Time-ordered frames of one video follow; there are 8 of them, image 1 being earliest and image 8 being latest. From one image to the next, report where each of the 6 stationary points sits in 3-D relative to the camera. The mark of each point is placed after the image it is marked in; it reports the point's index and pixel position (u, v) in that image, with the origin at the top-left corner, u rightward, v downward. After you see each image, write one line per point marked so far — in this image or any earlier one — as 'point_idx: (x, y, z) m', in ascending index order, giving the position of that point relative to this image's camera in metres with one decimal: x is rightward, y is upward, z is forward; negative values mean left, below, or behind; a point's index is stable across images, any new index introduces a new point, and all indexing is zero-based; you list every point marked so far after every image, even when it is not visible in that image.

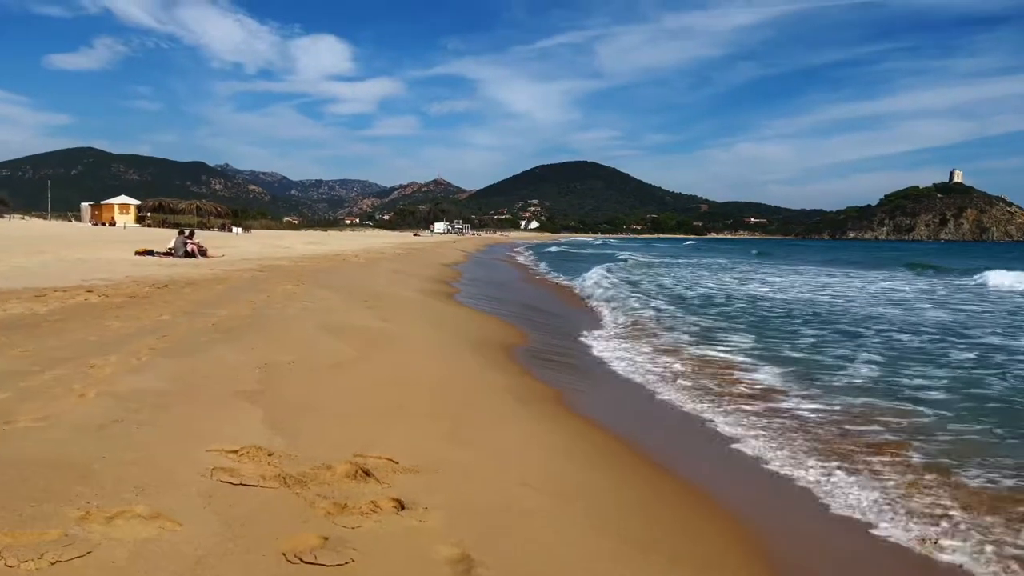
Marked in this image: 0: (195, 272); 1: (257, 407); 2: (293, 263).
0: (-7.3, +0.3, +13.9) m
1: (-2.0, -0.9, +4.6) m
2: (-6.8, +0.8, +19.0) m
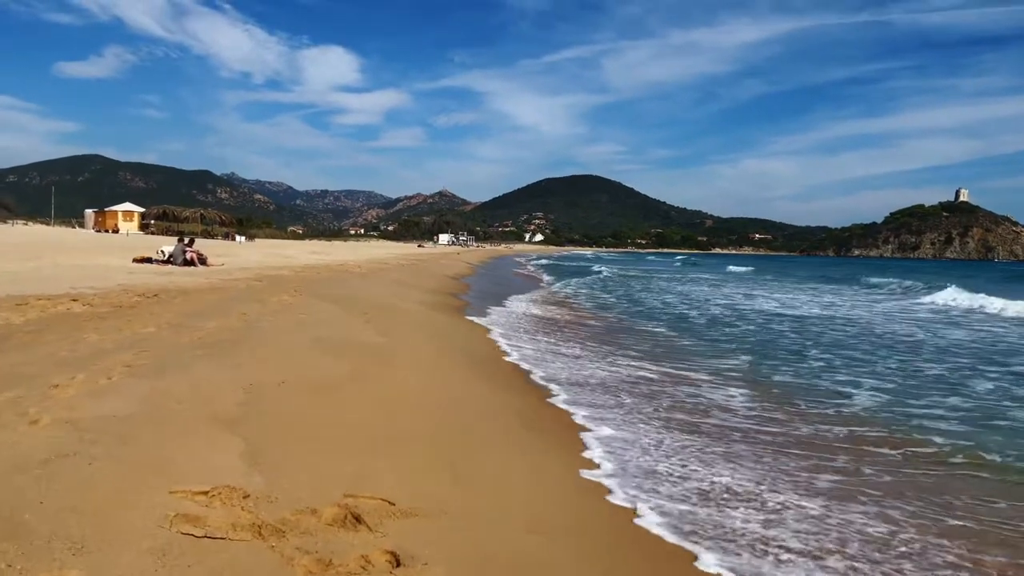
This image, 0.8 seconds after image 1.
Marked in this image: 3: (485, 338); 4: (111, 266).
0: (-7.1, +0.1, +13.4) m
1: (-1.9, -1.0, +4.1) m
2: (-6.7, +0.5, +18.5) m
3: (-0.5, -1.0, +11.3) m
4: (-11.9, +0.6, +18.0) m
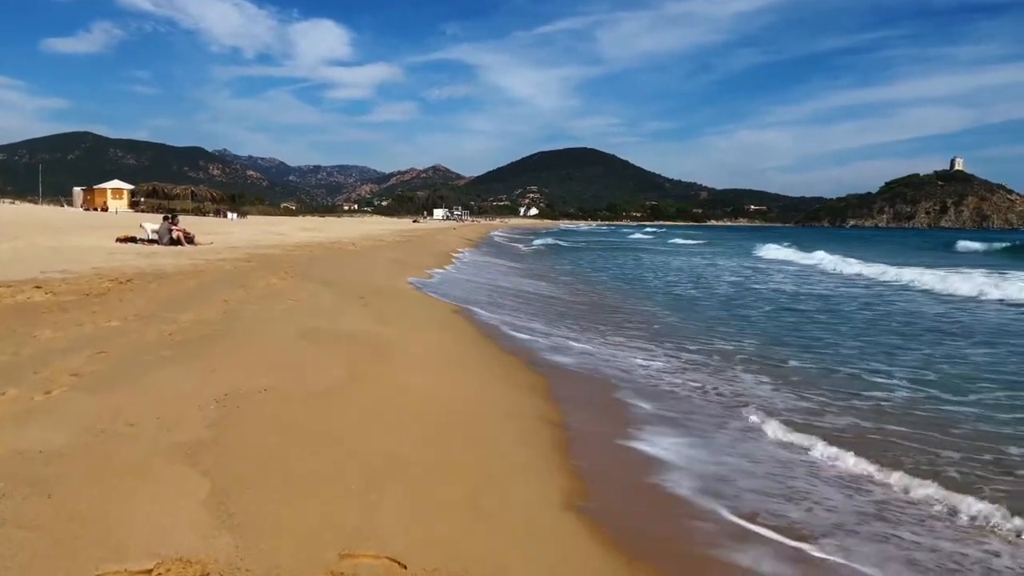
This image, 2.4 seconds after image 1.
0: (-7.0, +0.5, +12.5) m
1: (-1.7, -1.0, +3.2) m
2: (-6.6, +1.0, +17.5) m
3: (-0.3, -0.6, +10.4) m
4: (-11.8, +1.1, +16.9) m
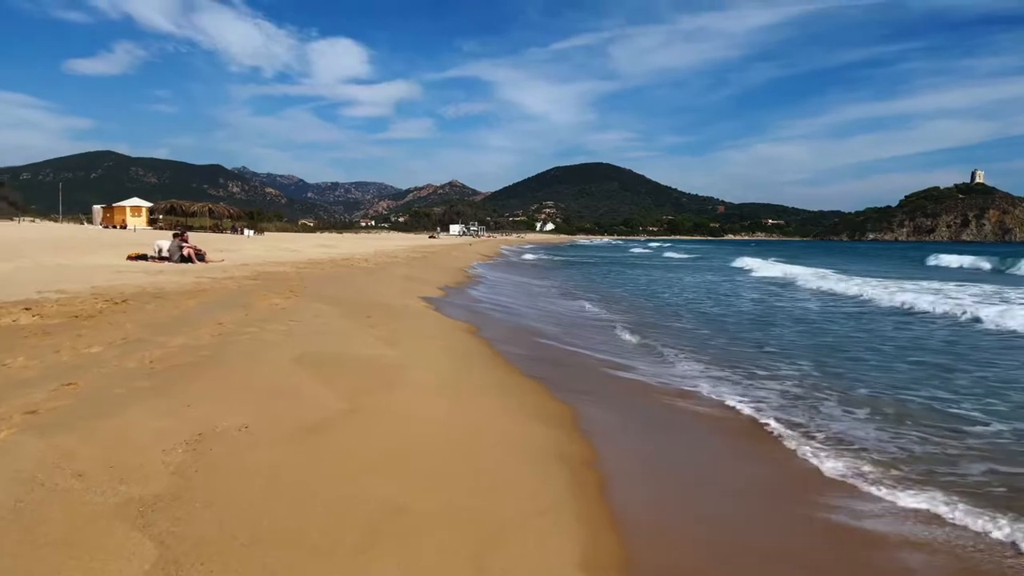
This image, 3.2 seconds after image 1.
0: (-6.7, +0.1, +12.1) m
1: (-1.6, -1.1, +2.7) m
2: (-6.1, +0.5, +17.1) m
3: (-0.1, -0.9, +9.8) m
4: (-11.4, +0.6, +16.7) m
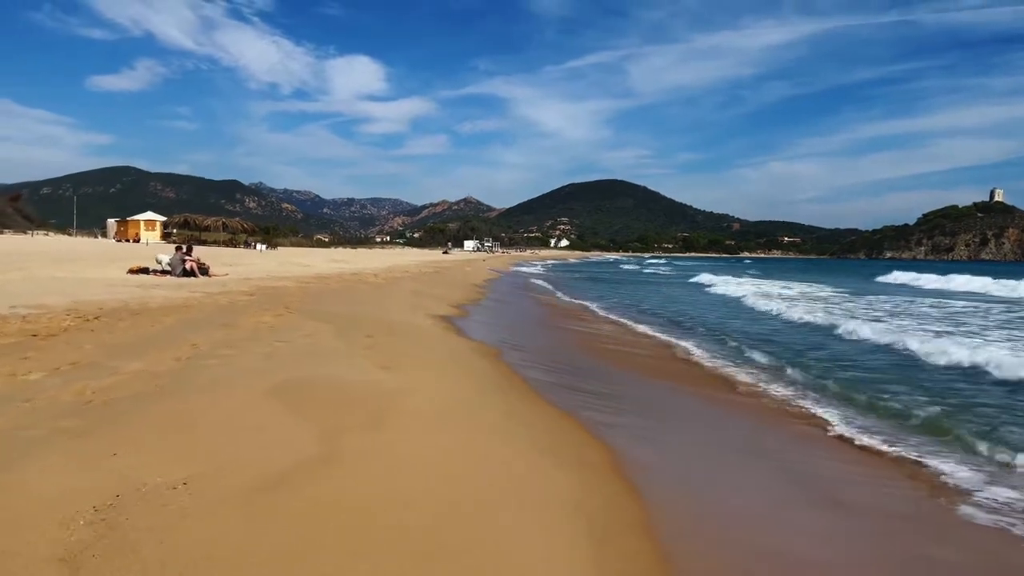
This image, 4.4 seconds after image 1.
0: (-6.5, -0.2, +11.3) m
1: (-1.6, -1.2, +1.8) m
2: (-5.8, +0.1, +16.3) m
3: (+0.1, -1.2, +8.9) m
4: (-11.1, +0.3, +16.0) m
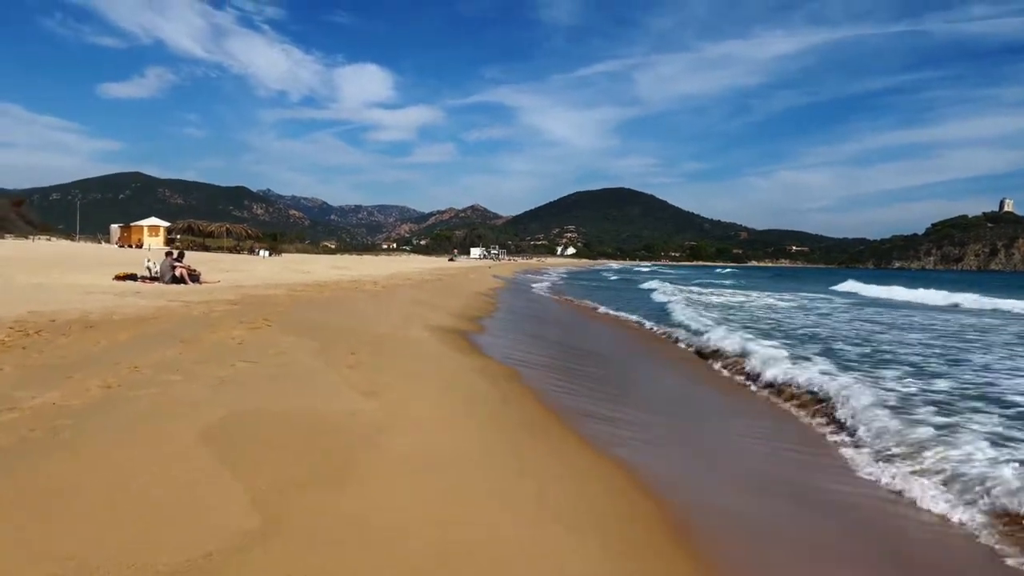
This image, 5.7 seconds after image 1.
0: (-6.4, -0.3, +10.3) m
1: (-1.6, -1.3, +0.7) m
2: (-5.6, -0.1, +15.4) m
3: (+0.1, -1.4, +7.8) m
4: (-10.9, +0.1, +15.1) m
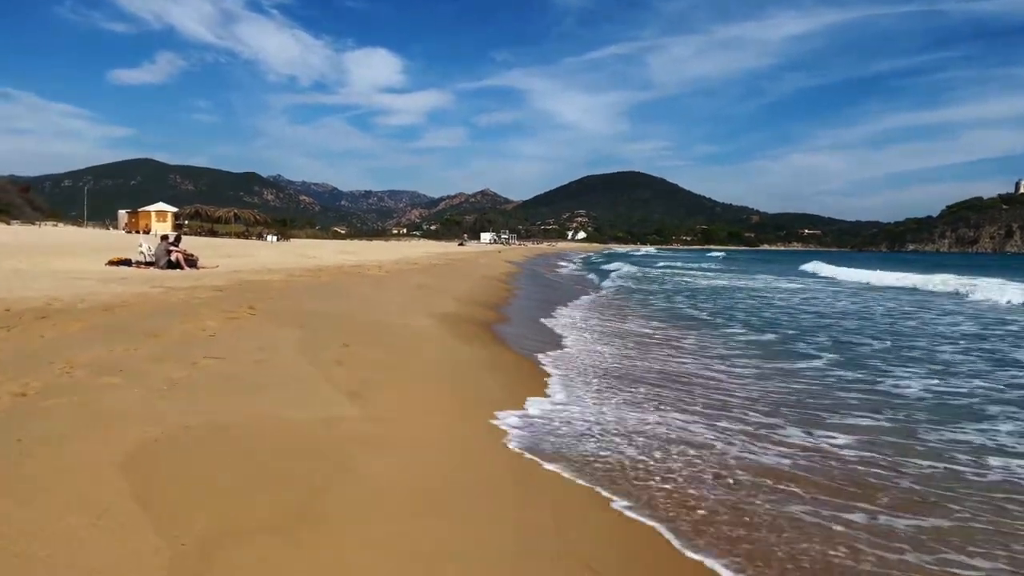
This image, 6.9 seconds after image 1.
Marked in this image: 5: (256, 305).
0: (-6.2, -0.1, +9.5) m
1: (-1.6, -1.2, -0.2) m
2: (-5.4, +0.3, +14.5) m
3: (+0.3, -1.2, +6.9) m
4: (-10.7, +0.4, +14.3) m
5: (-3.6, -0.3, +8.6) m
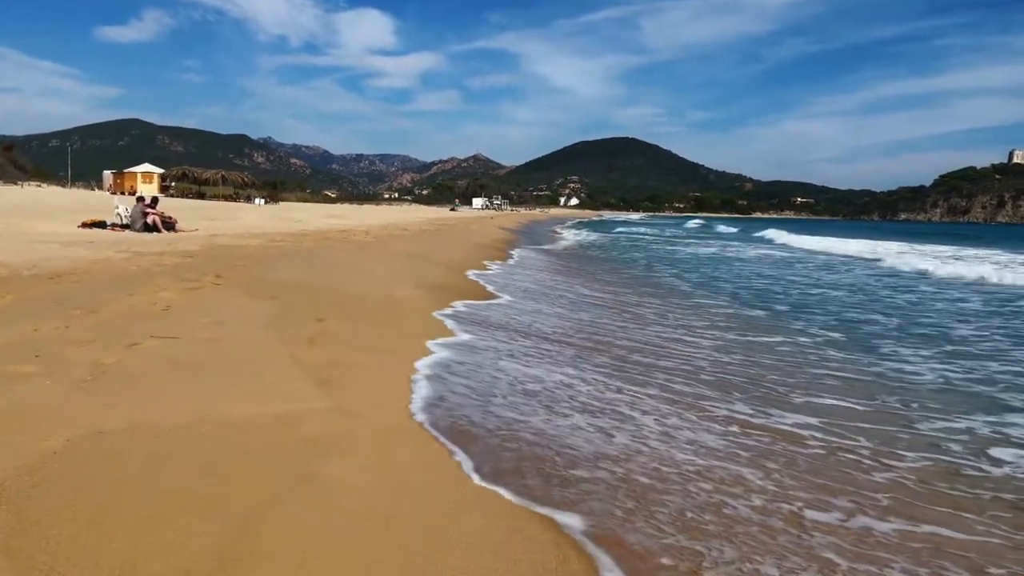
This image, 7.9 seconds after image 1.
0: (-6.3, +0.4, +8.7) m
1: (-1.6, -1.3, -0.8) m
2: (-5.5, +1.0, +13.7) m
3: (+0.2, -0.9, +6.2) m
4: (-10.8, +1.2, +13.5) m
5: (-3.6, +0.2, +7.8) m
